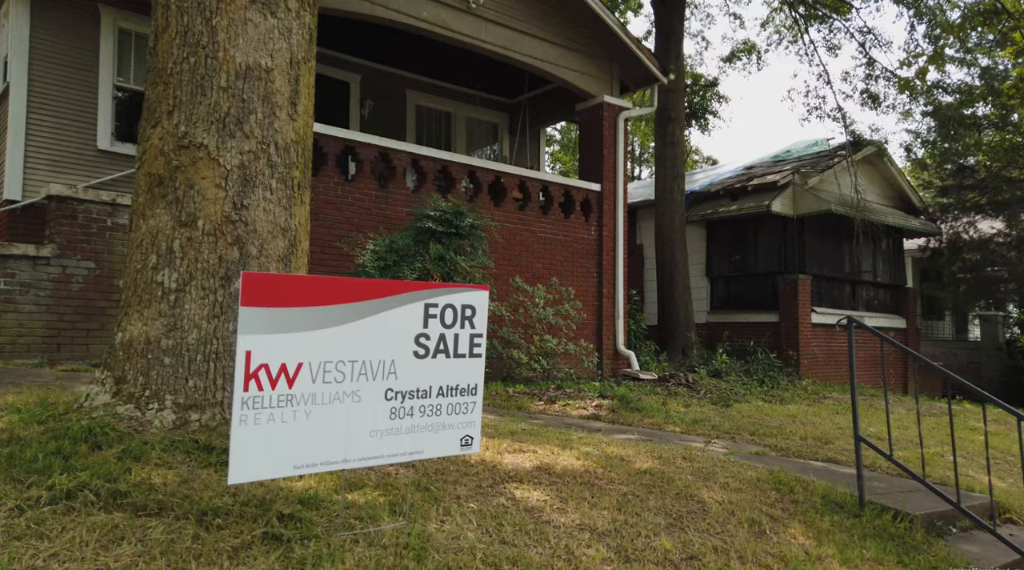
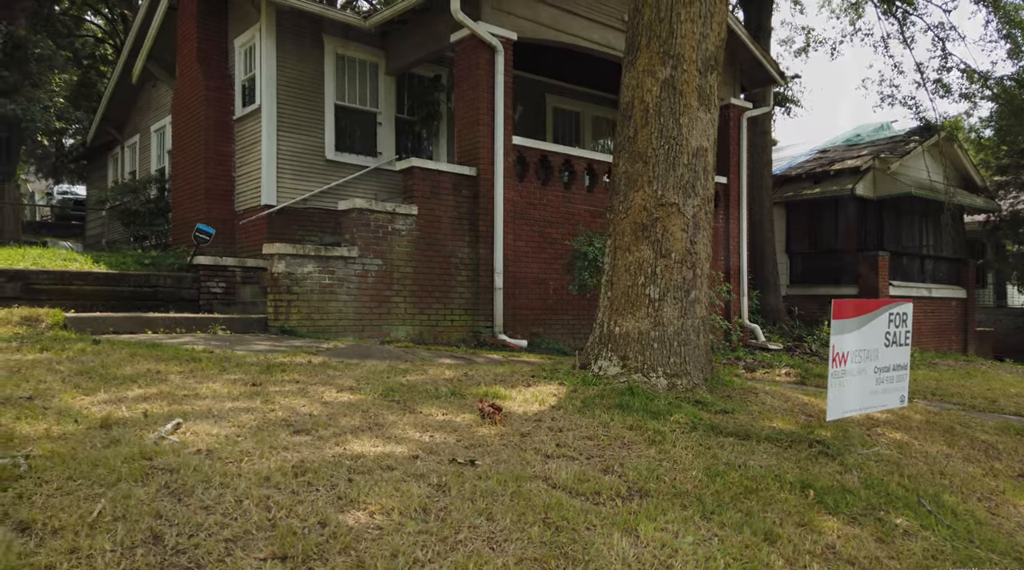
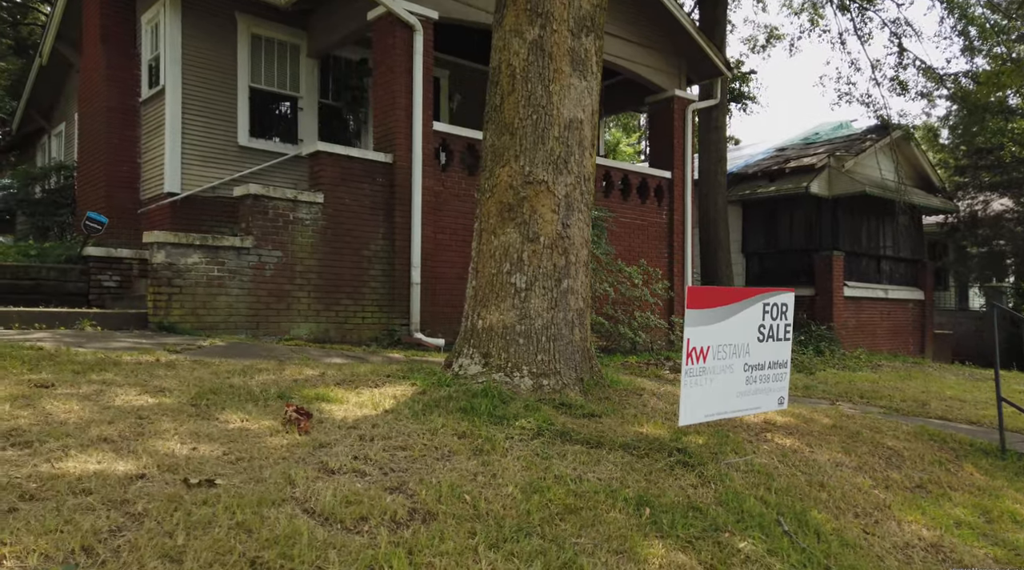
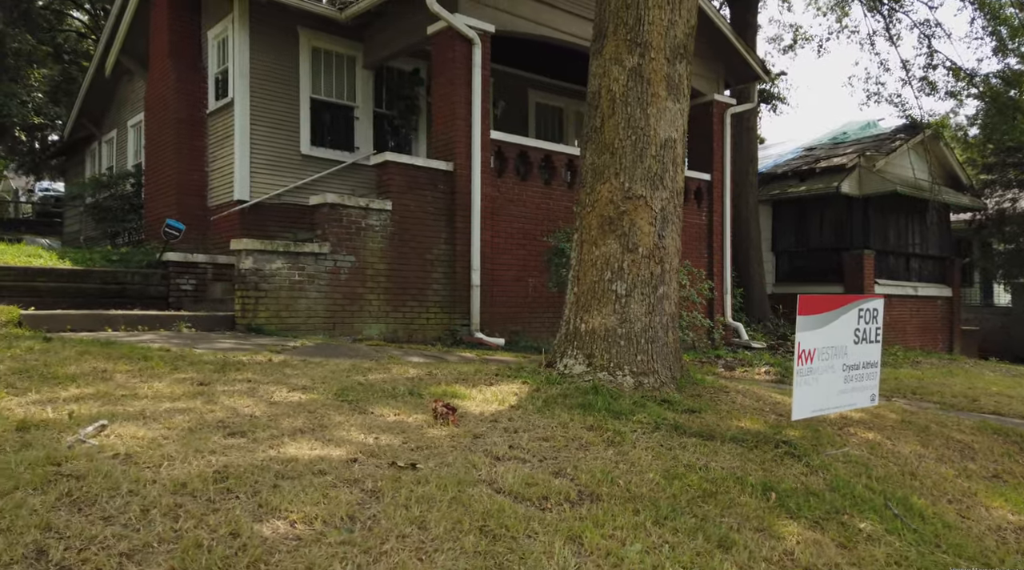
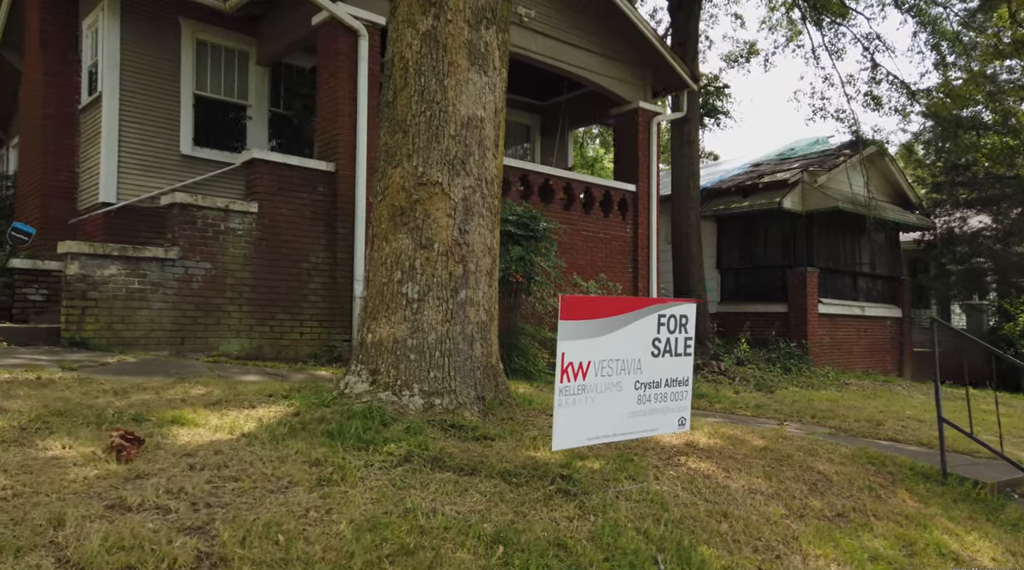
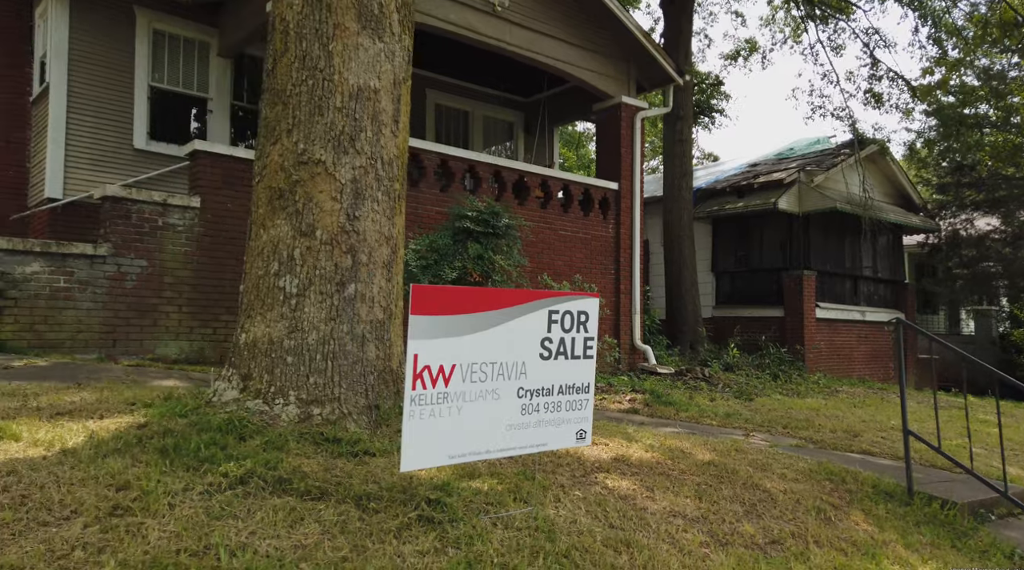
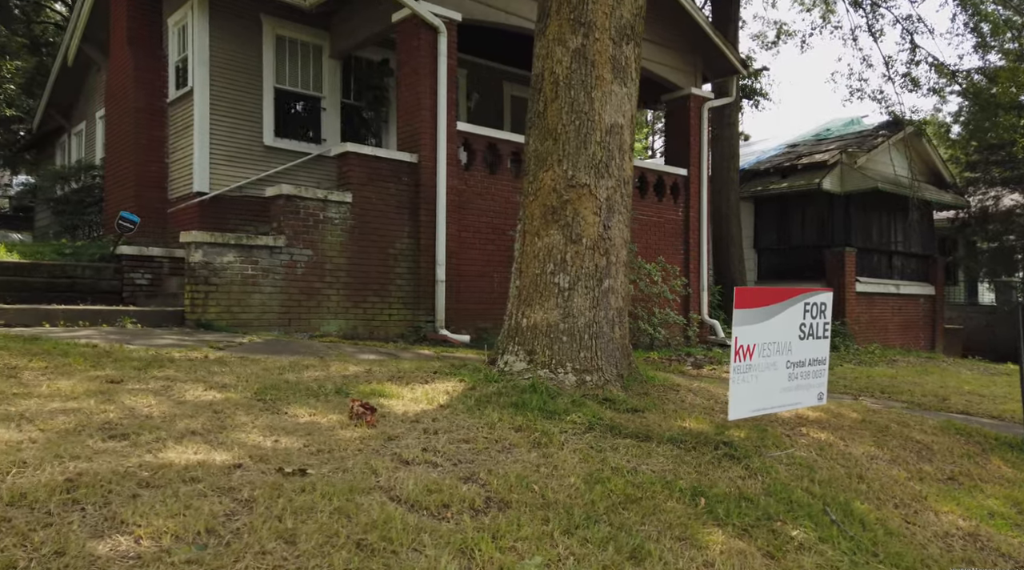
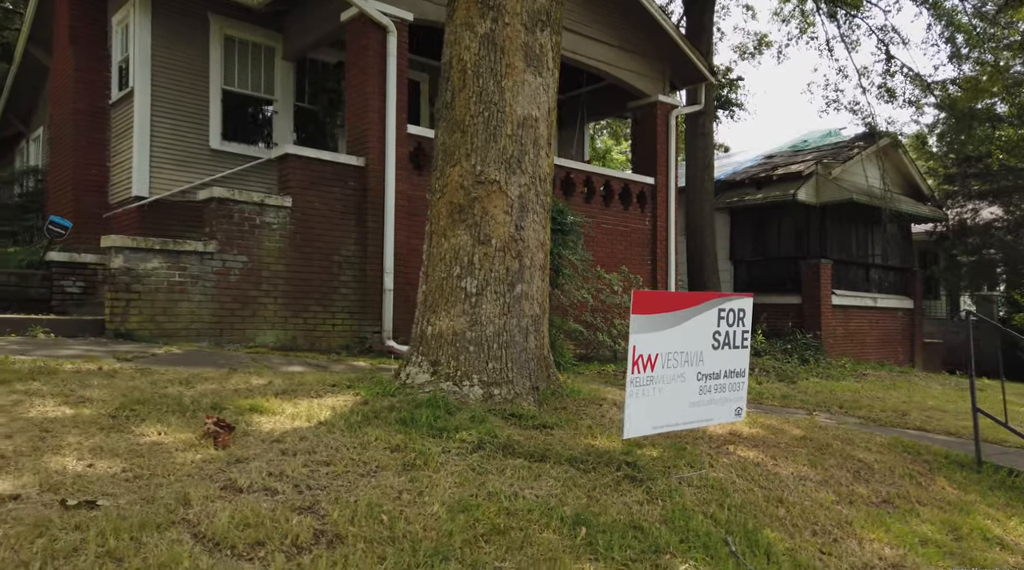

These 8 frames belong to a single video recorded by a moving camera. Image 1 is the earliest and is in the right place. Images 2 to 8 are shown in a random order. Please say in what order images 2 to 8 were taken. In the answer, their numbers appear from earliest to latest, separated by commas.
6, 5, 8, 3, 7, 4, 2
